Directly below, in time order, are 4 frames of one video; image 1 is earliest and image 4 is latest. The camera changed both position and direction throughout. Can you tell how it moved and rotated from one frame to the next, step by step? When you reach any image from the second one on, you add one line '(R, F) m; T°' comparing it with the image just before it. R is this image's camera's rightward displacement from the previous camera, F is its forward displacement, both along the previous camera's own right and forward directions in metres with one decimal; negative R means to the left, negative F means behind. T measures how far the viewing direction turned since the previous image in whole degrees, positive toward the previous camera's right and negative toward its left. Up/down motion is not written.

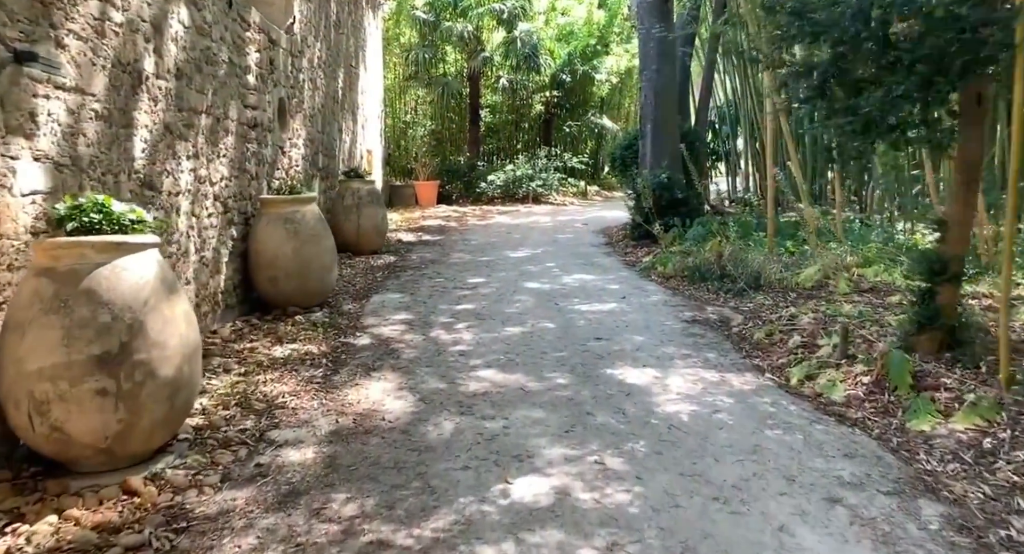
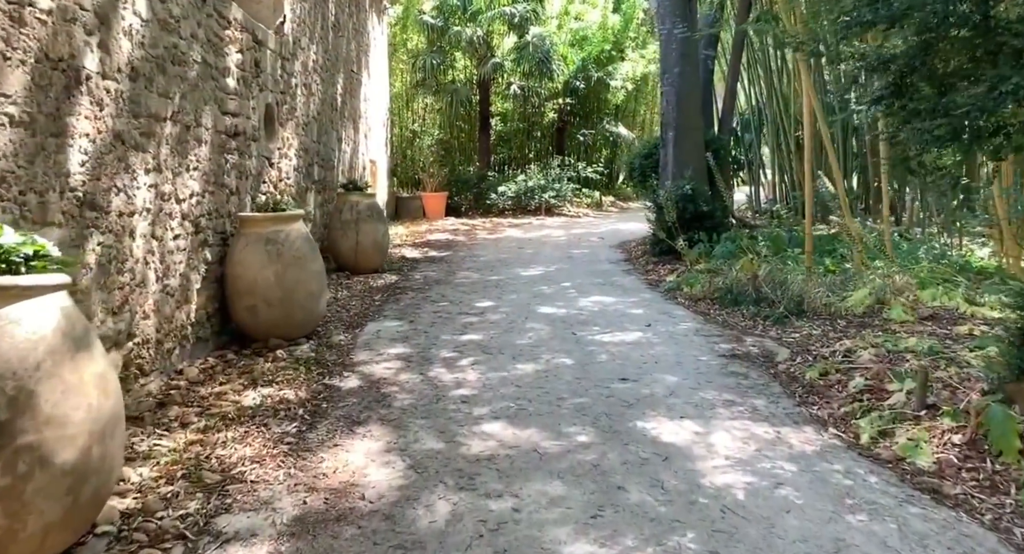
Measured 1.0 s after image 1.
(0.0, +0.5) m; -1°
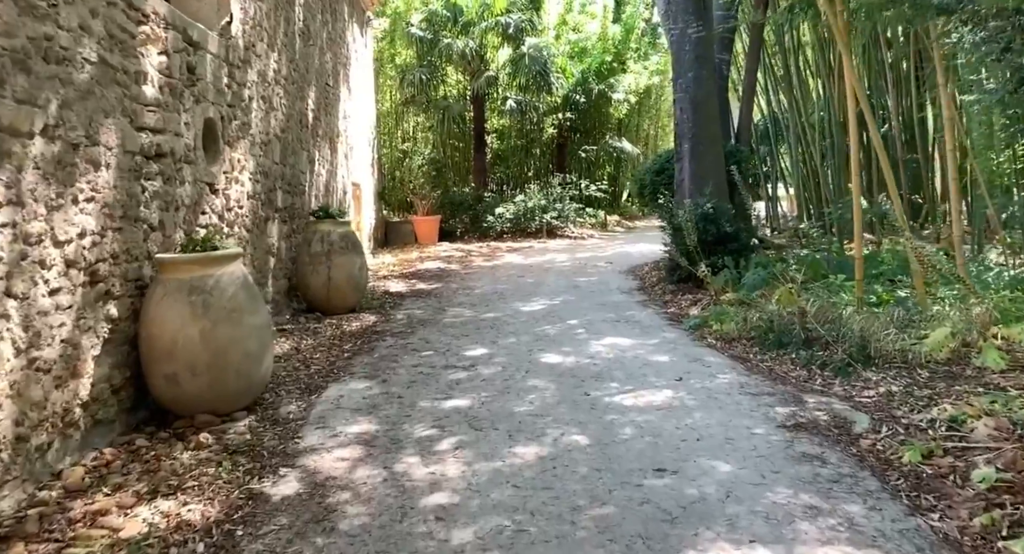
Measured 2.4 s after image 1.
(0.0, +0.8) m; 0°
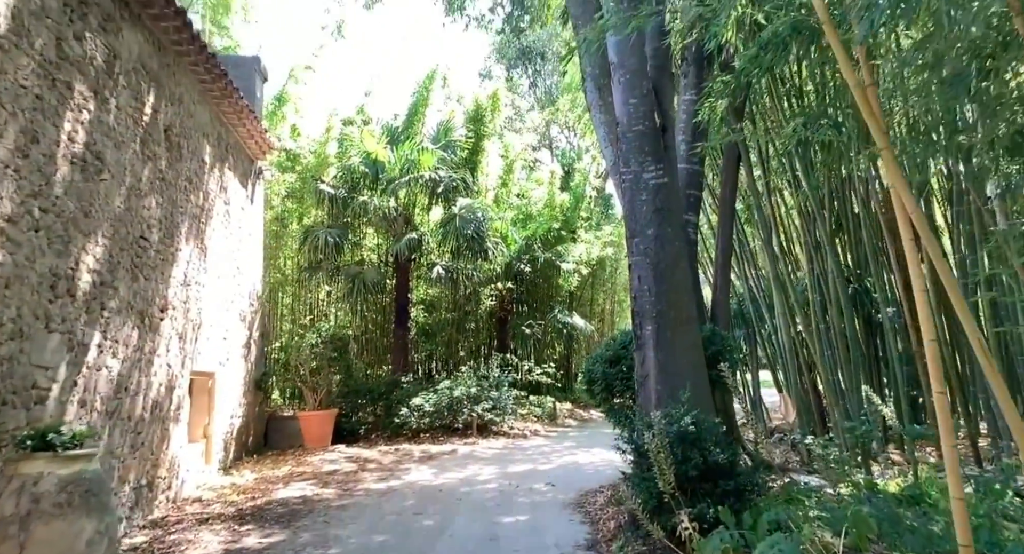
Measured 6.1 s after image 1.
(+0.4, +2.0) m; +3°
